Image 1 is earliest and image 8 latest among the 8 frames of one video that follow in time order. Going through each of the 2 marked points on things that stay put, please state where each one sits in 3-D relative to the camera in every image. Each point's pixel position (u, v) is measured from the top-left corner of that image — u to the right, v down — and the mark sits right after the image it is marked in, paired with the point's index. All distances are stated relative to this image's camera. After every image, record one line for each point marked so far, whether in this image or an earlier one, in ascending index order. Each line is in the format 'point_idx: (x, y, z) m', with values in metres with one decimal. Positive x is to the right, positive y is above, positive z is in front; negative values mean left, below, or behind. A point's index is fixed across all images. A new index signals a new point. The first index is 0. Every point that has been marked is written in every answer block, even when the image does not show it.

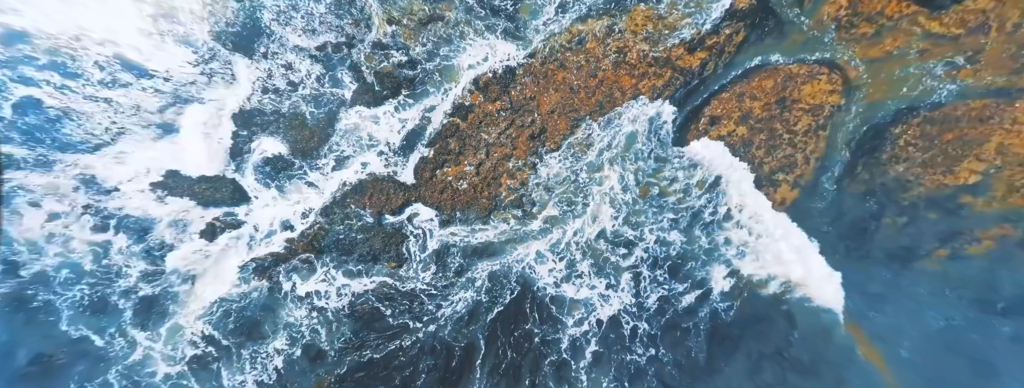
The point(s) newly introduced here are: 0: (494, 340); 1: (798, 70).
0: (-0.4, -2.7, +7.5) m
1: (+4.9, +2.1, +6.3) m
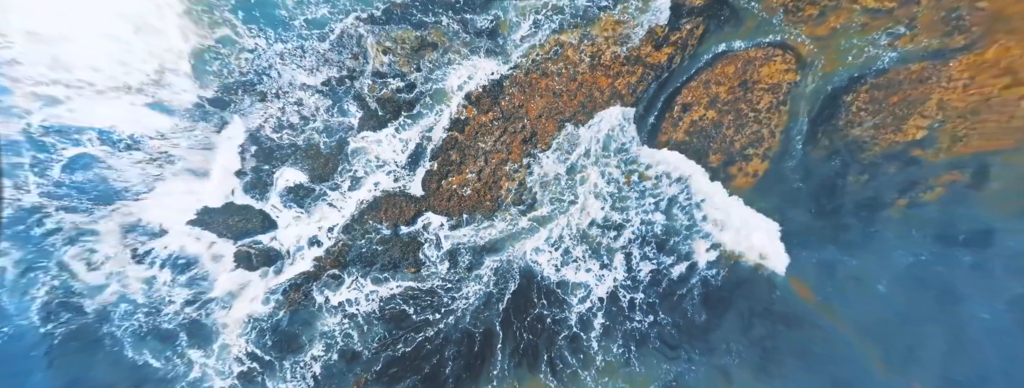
0: (-0.1, -2.7, +8.2) m
1: (+4.6, +2.6, +7.0) m
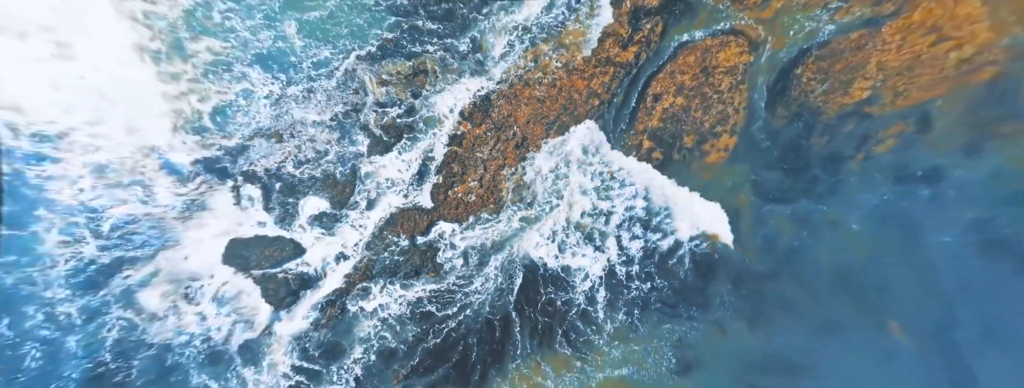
0: (+0.2, -2.7, +8.9) m
1: (+4.2, +3.2, +7.9) m
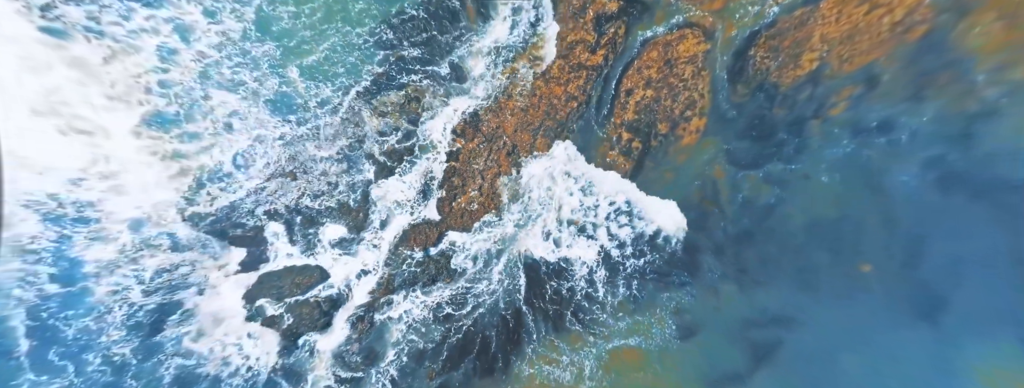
0: (+0.5, -2.8, +9.7) m
1: (+3.7, +3.6, +8.7) m
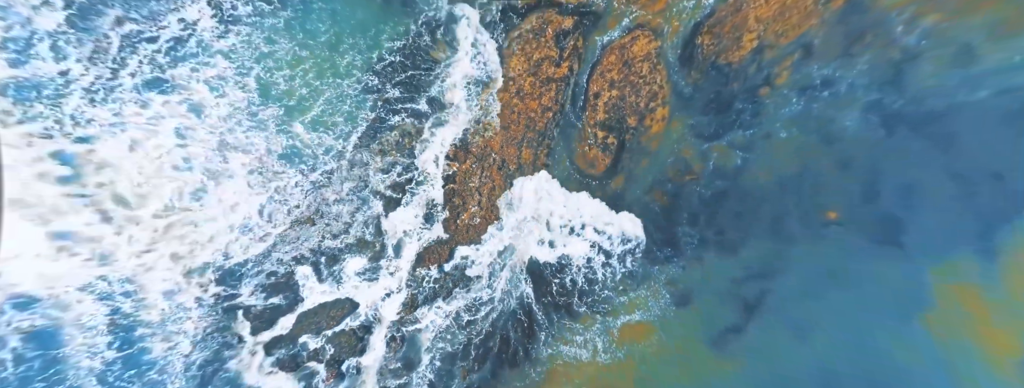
0: (+0.9, -2.9, +10.6) m
1: (+2.9, +4.0, +9.7) m
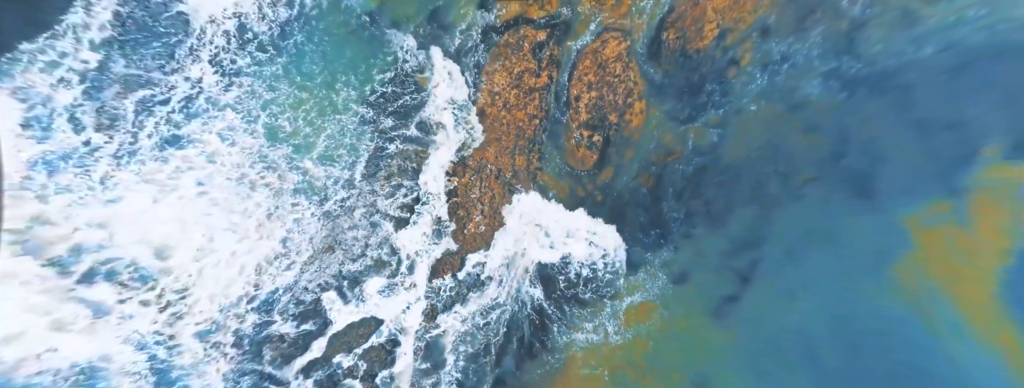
0: (+1.3, -2.9, +11.3) m
1: (+2.3, +4.2, +10.5) m
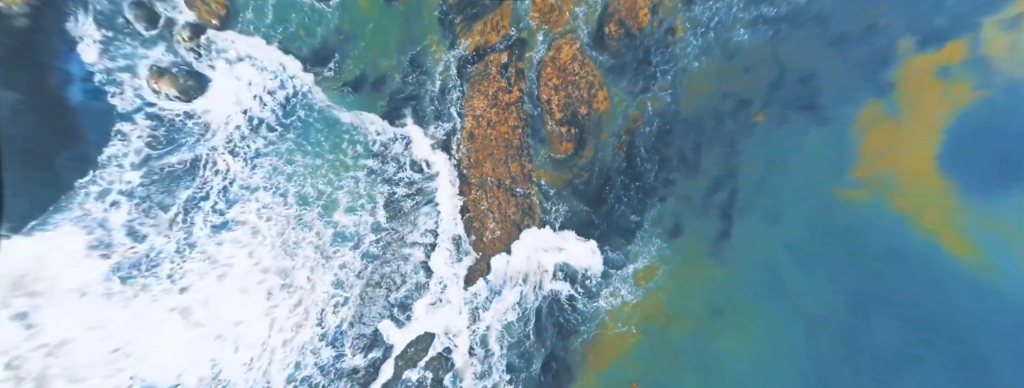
0: (+2.1, -2.6, +12.5) m
1: (+1.3, +4.5, +12.1) m
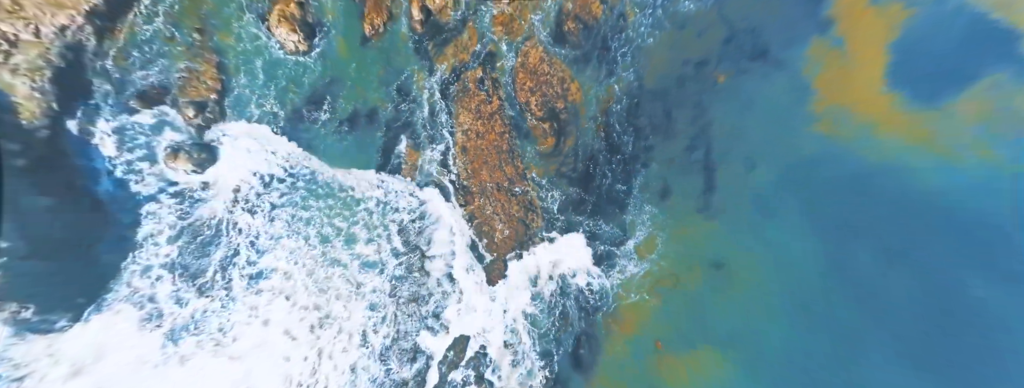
0: (+2.6, -2.1, +13.3) m
1: (+0.3, +4.7, +13.1) m
